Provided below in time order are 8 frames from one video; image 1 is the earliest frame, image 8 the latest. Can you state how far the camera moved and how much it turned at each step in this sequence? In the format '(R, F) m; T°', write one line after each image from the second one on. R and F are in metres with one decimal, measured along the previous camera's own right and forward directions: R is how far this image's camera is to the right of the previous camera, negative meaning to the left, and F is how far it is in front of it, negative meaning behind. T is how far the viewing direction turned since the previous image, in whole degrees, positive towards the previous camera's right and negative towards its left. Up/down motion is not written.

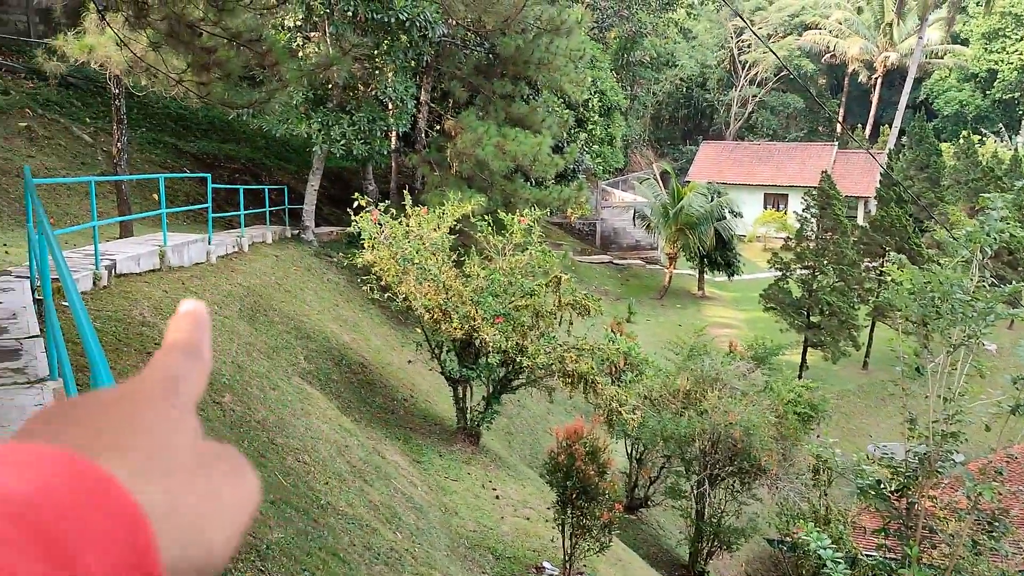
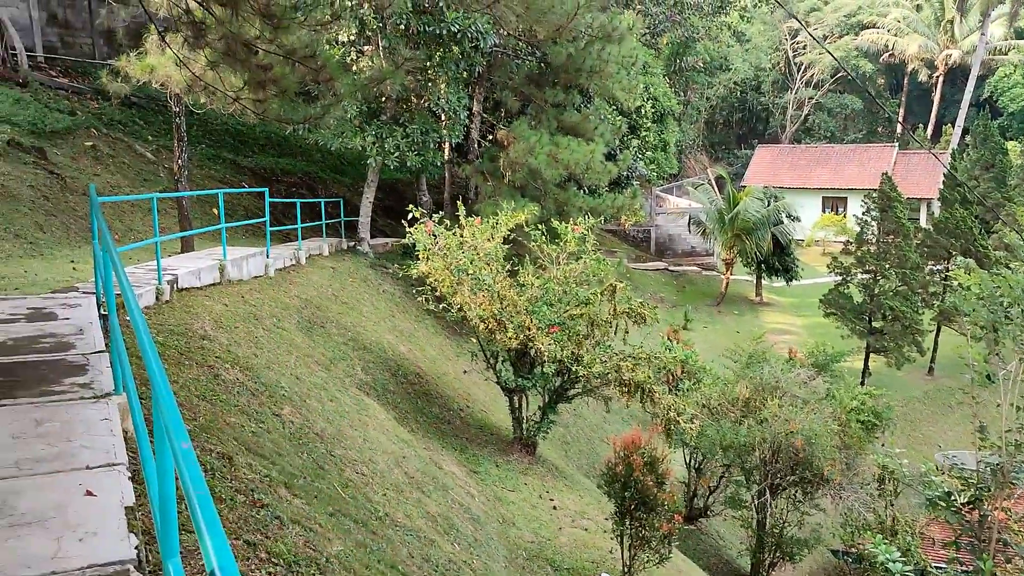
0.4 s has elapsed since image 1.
(0.0, 0.0) m; -3°
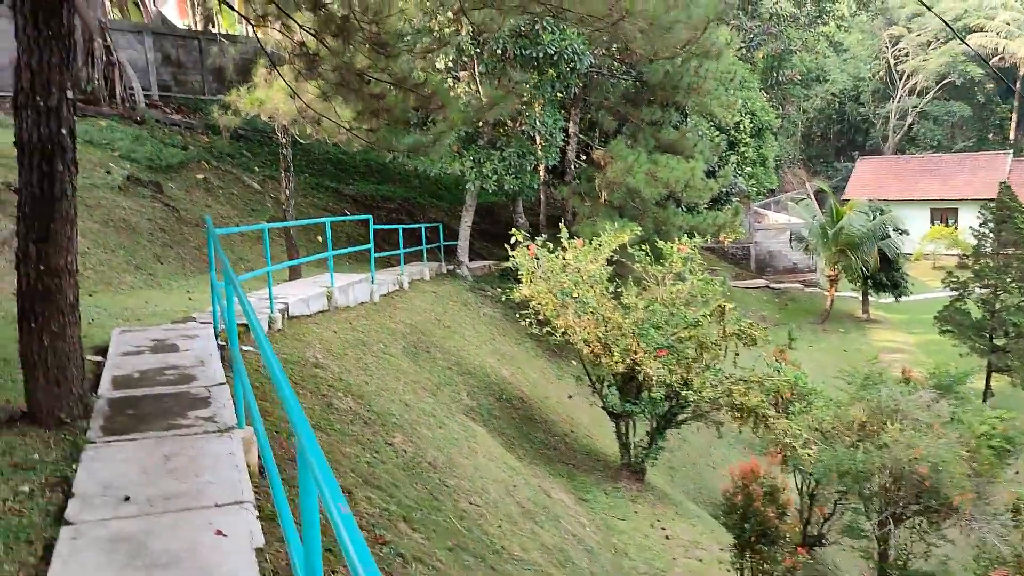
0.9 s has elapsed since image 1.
(-0.1, +0.1) m; -6°
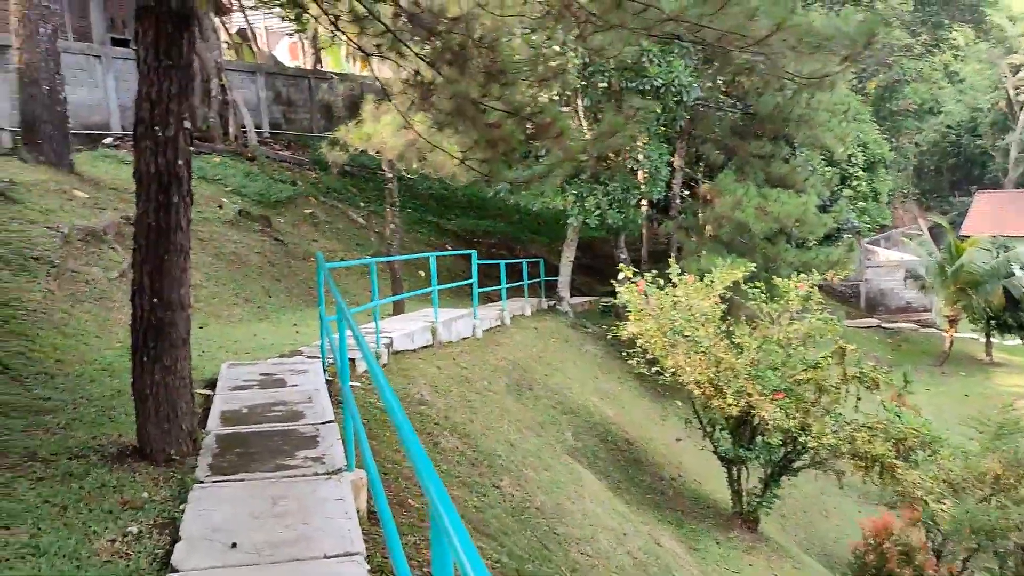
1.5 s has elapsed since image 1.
(-0.1, +0.2) m; -6°
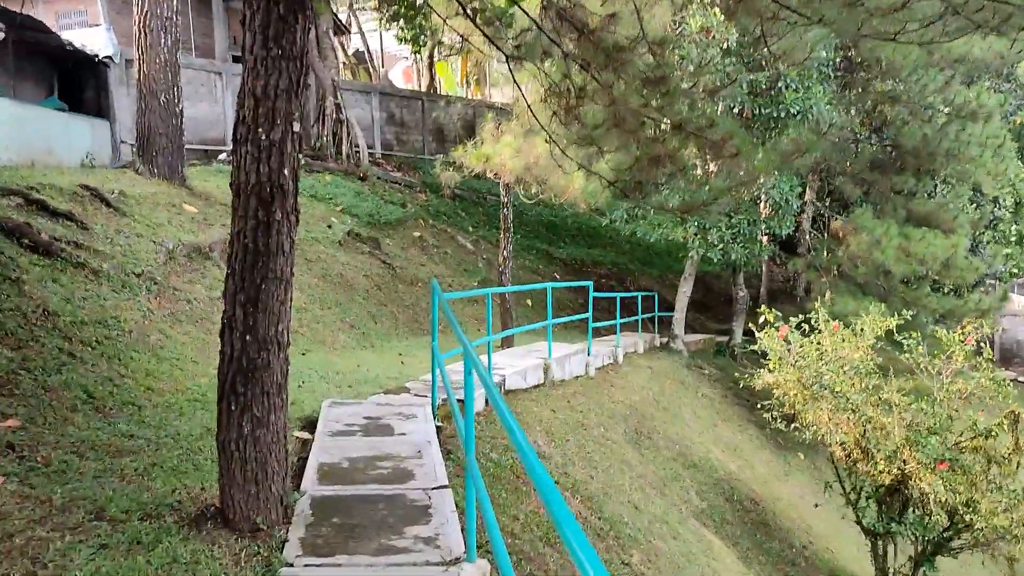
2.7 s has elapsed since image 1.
(-0.2, +0.6) m; -6°
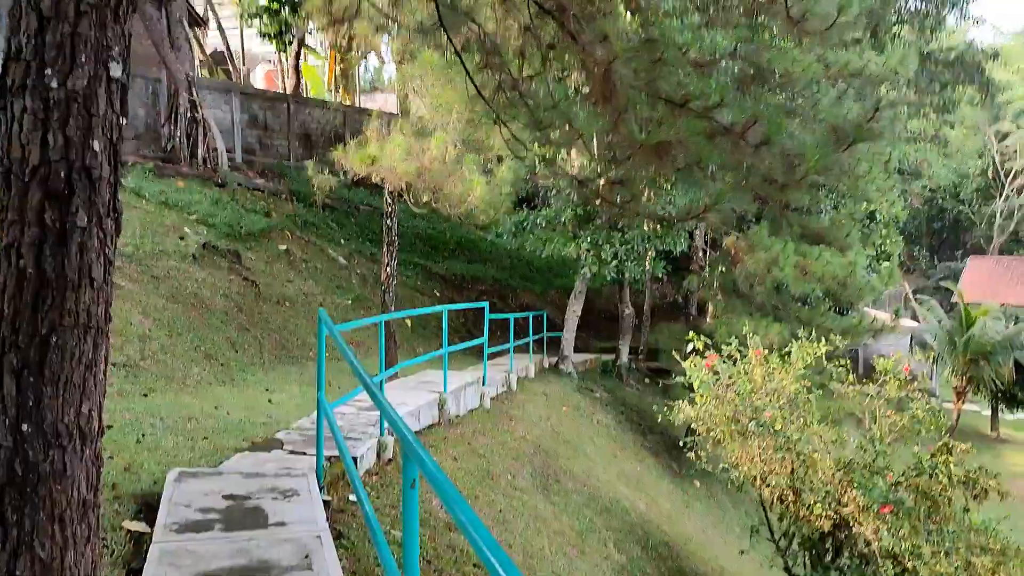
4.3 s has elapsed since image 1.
(-0.2, +0.9) m; +8°
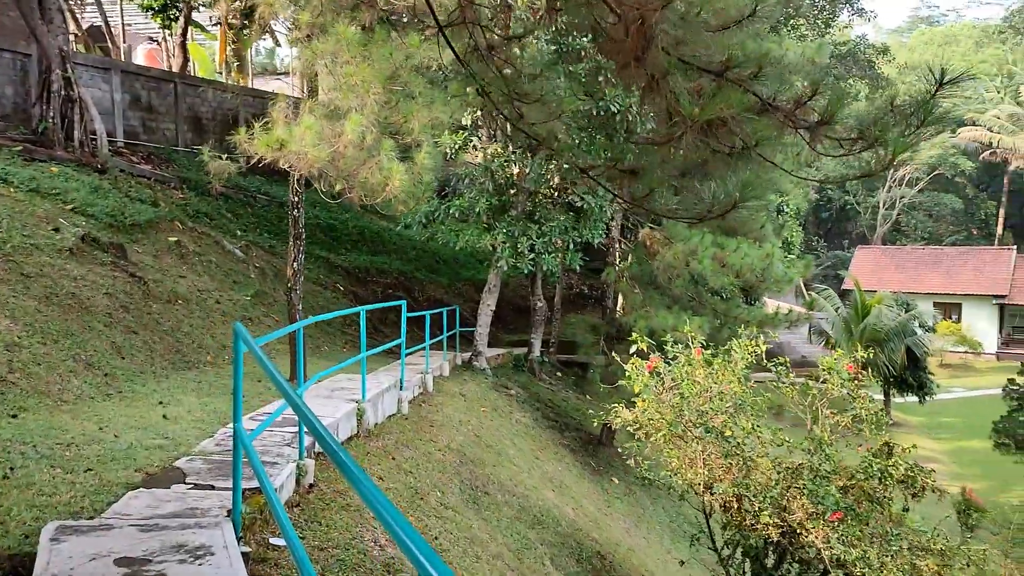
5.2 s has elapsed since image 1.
(-0.2, +0.5) m; +7°
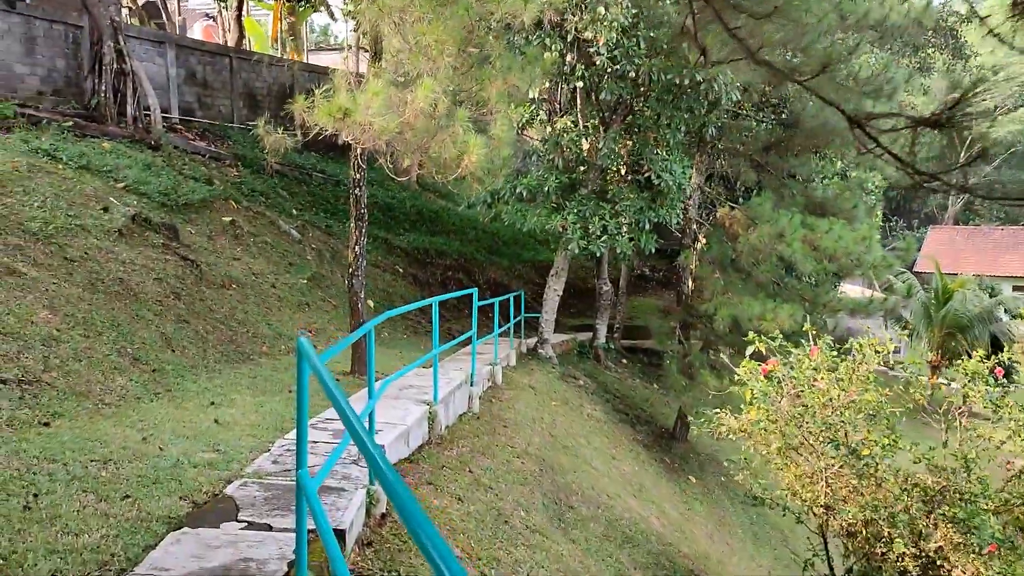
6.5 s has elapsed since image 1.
(-0.2, +0.7) m; -3°
